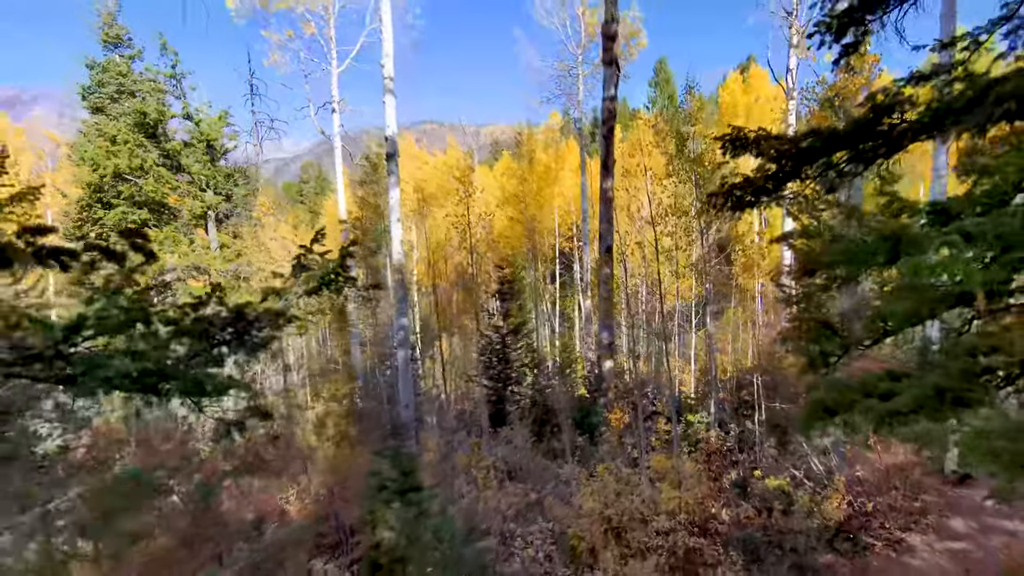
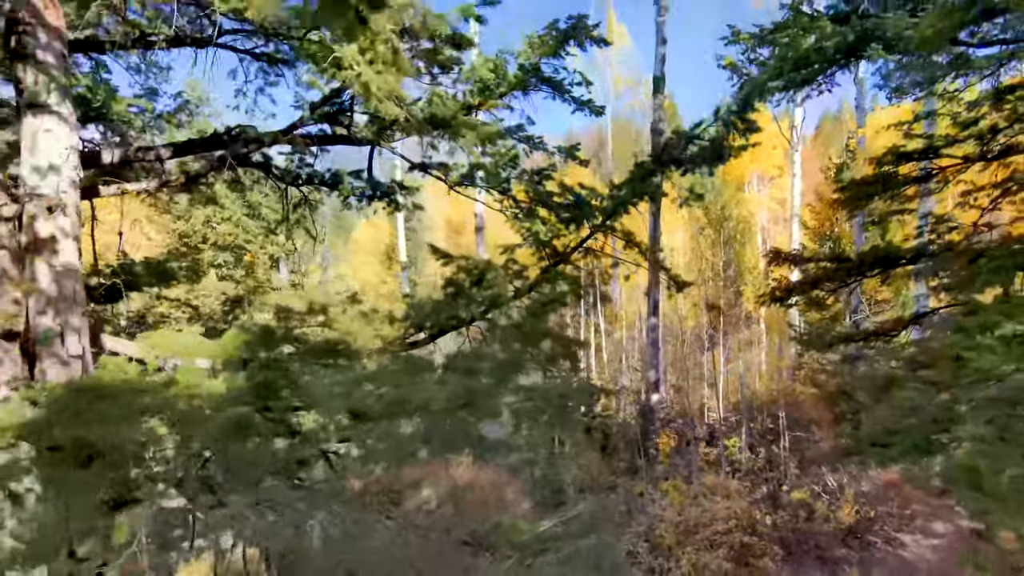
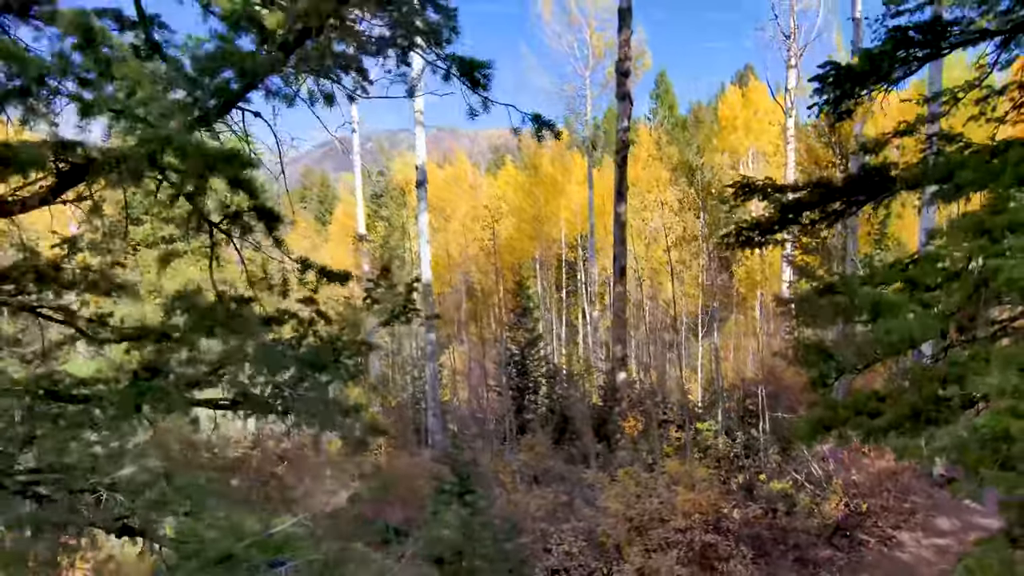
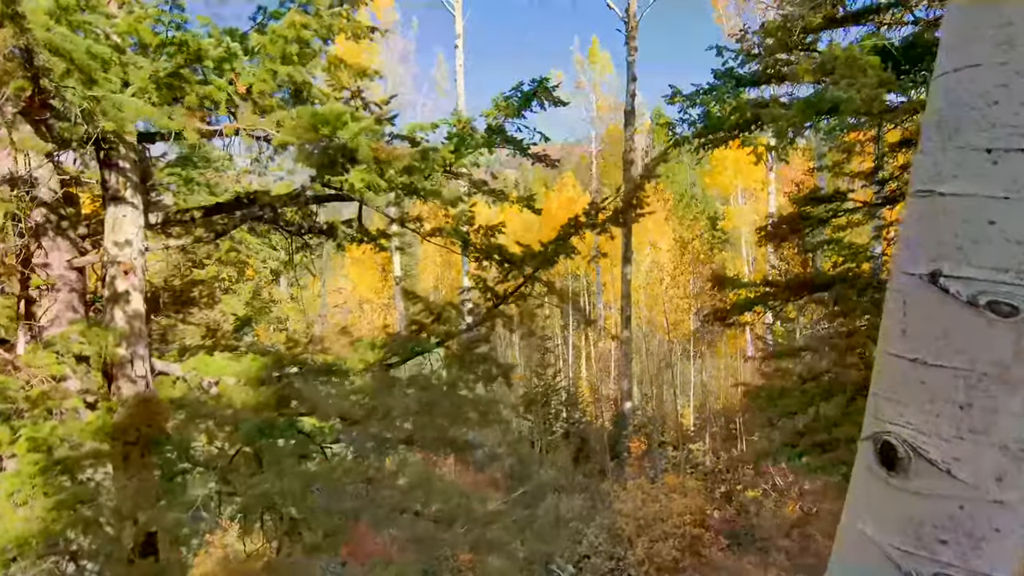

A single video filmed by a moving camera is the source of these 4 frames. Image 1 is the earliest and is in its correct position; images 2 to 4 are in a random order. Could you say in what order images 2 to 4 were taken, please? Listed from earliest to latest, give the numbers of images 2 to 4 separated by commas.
3, 2, 4
